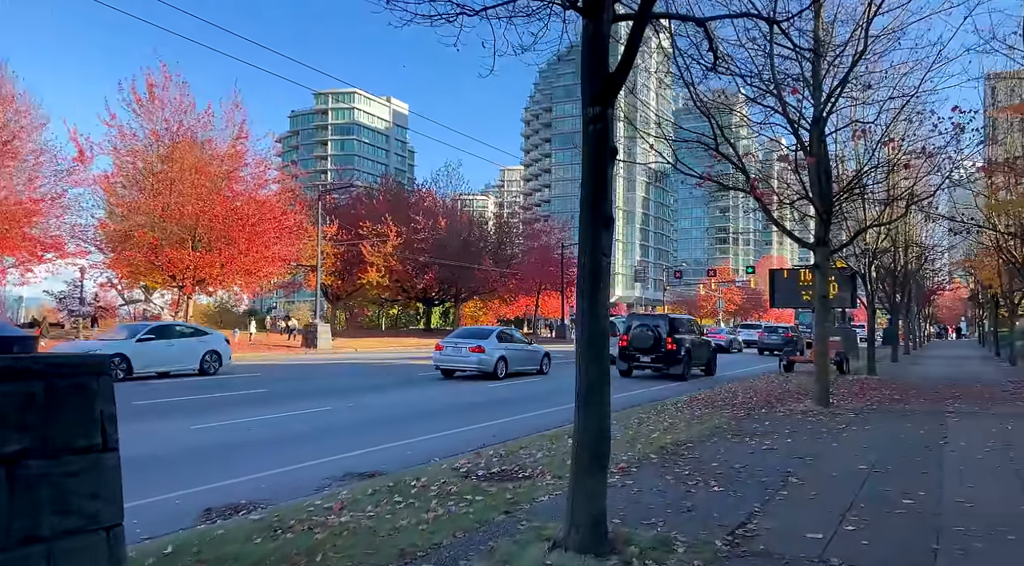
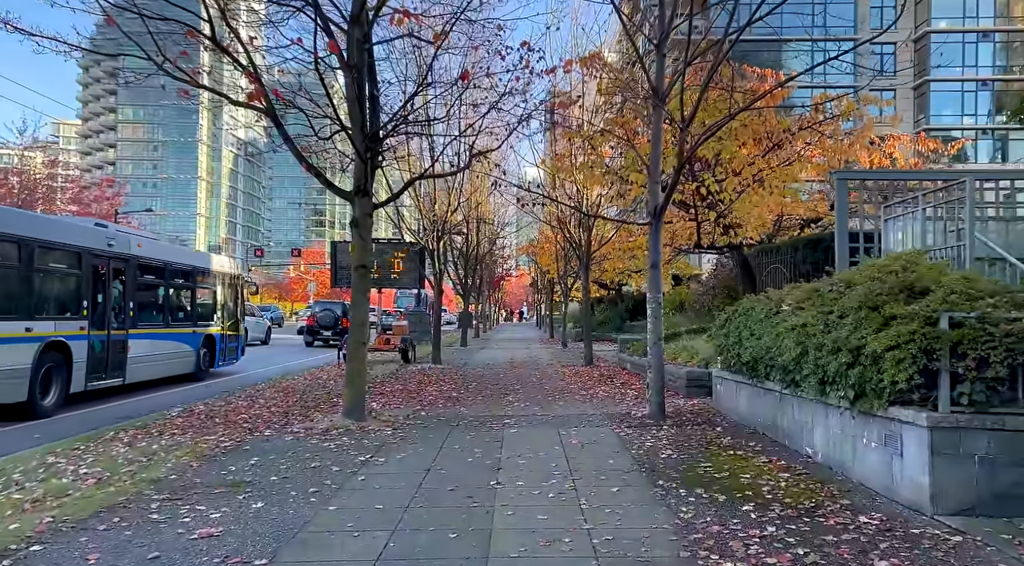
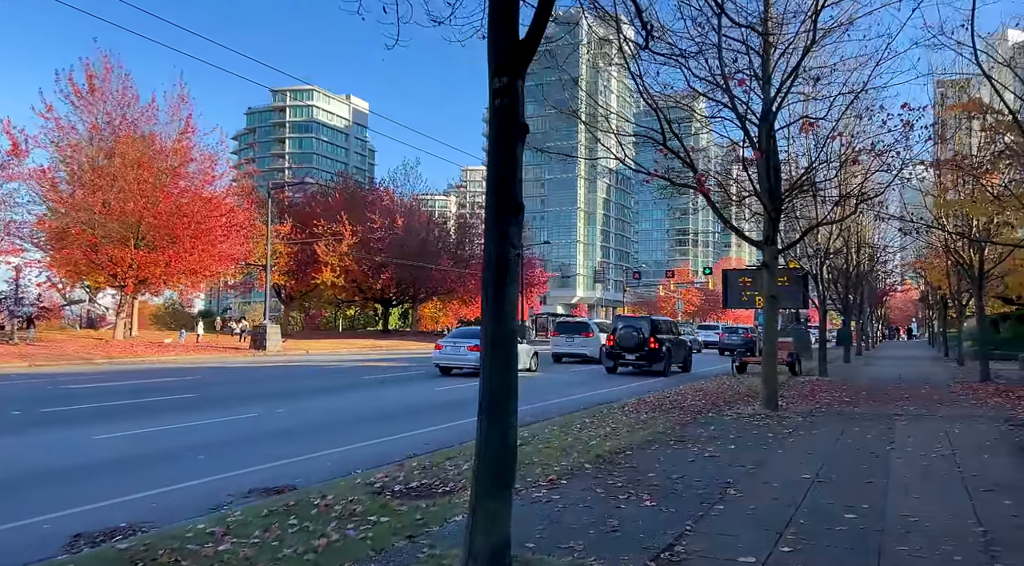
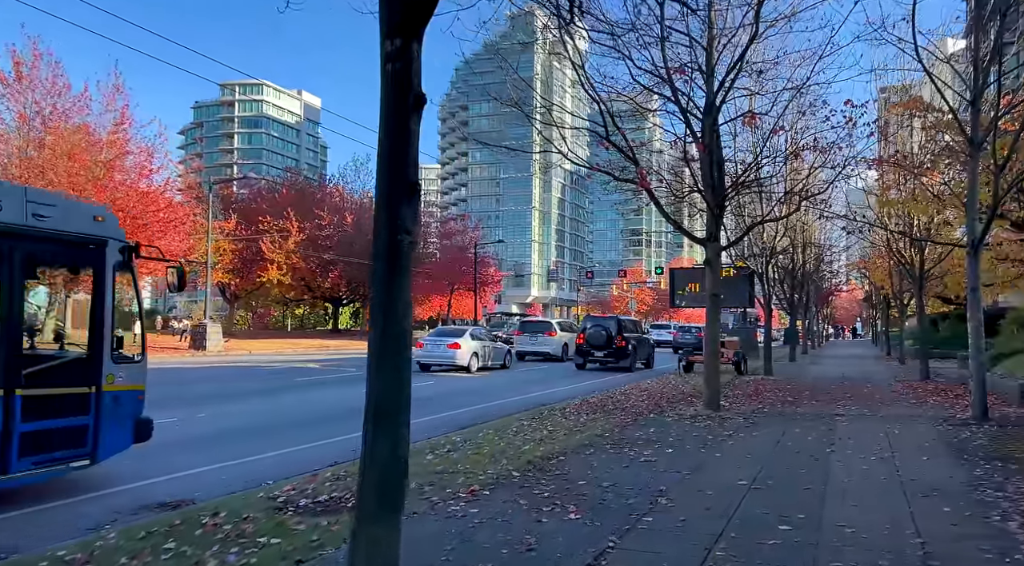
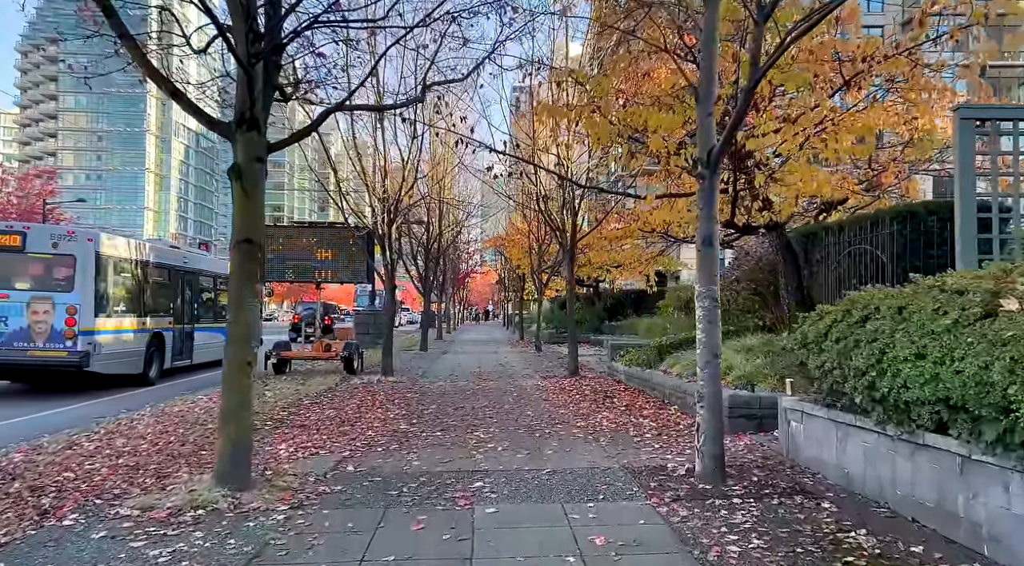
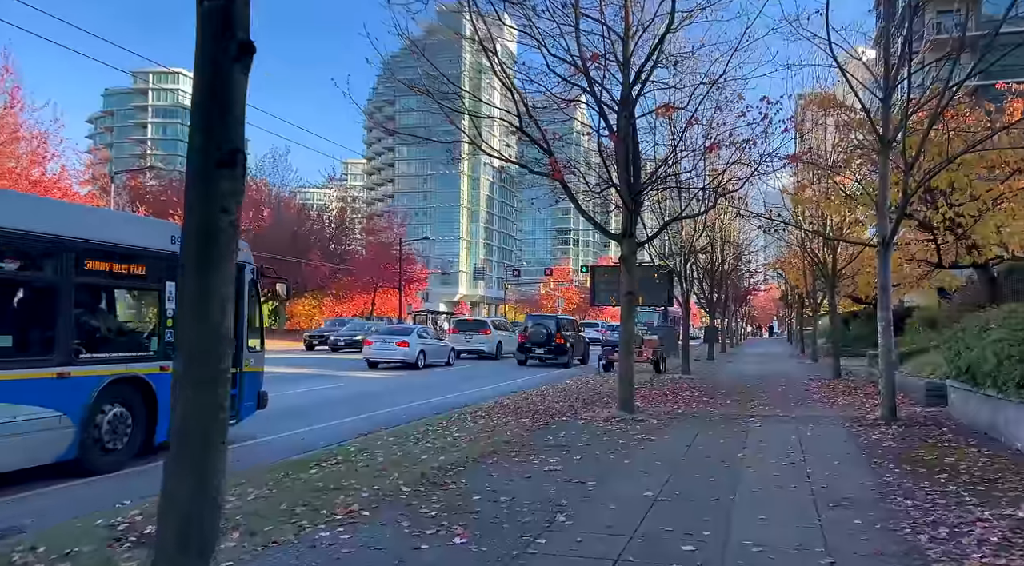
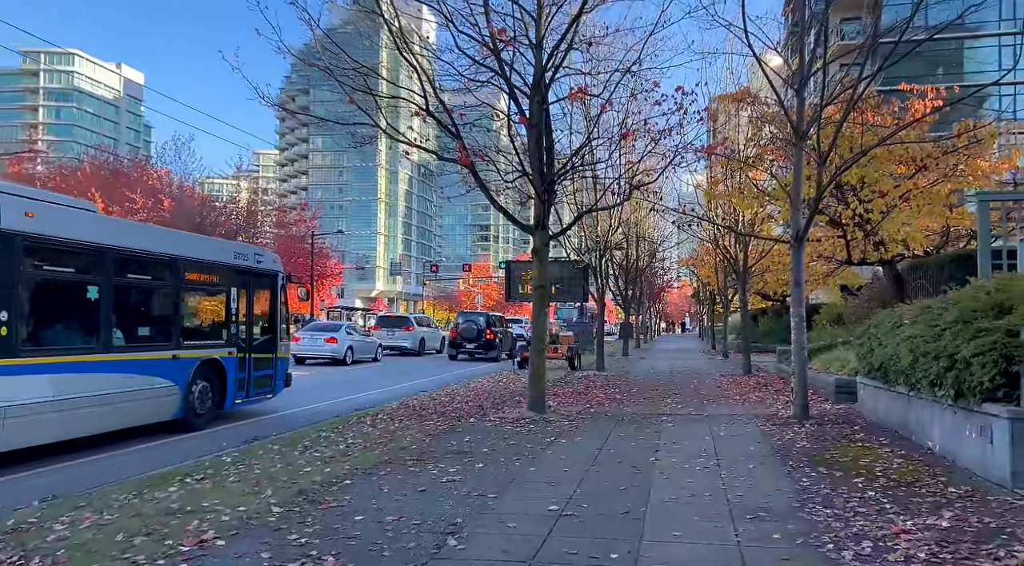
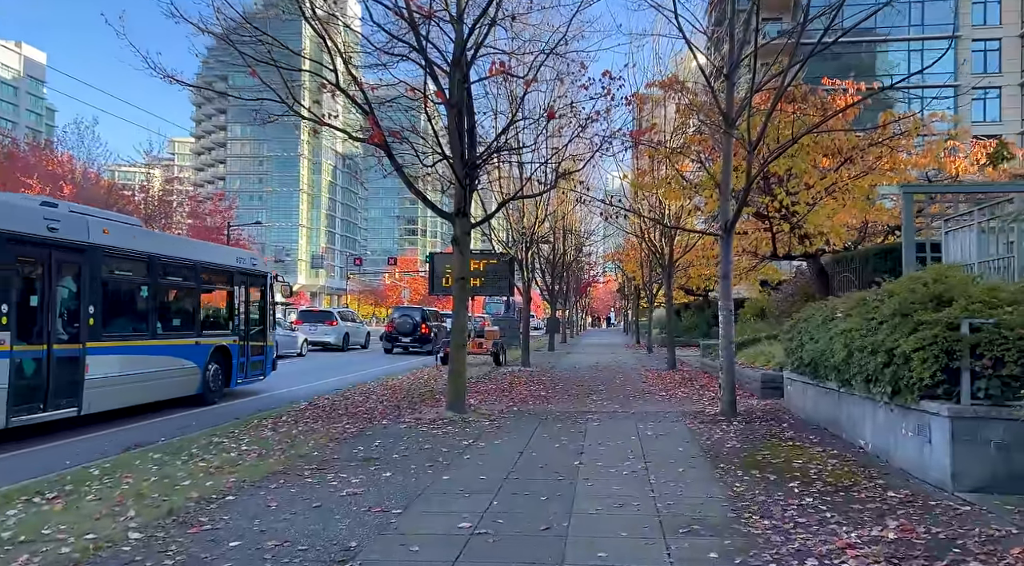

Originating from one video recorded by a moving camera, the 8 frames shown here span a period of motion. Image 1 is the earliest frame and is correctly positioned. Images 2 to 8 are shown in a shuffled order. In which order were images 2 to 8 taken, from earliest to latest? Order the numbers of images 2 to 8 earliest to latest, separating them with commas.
3, 4, 6, 7, 8, 2, 5
